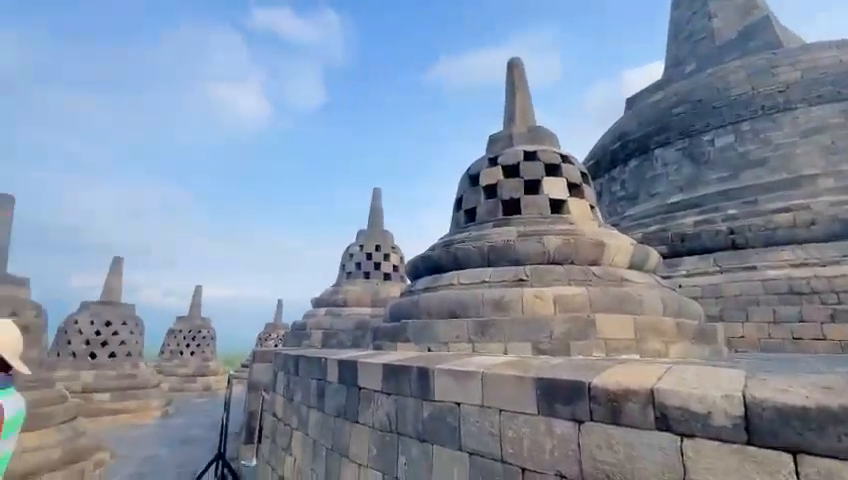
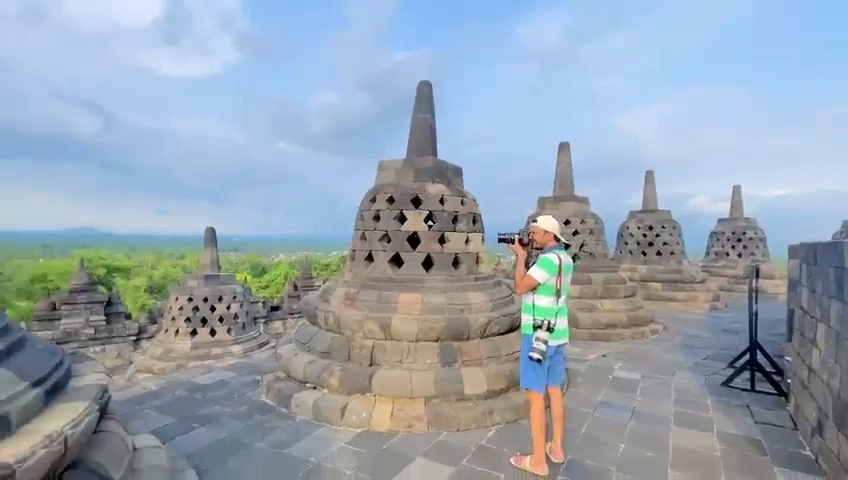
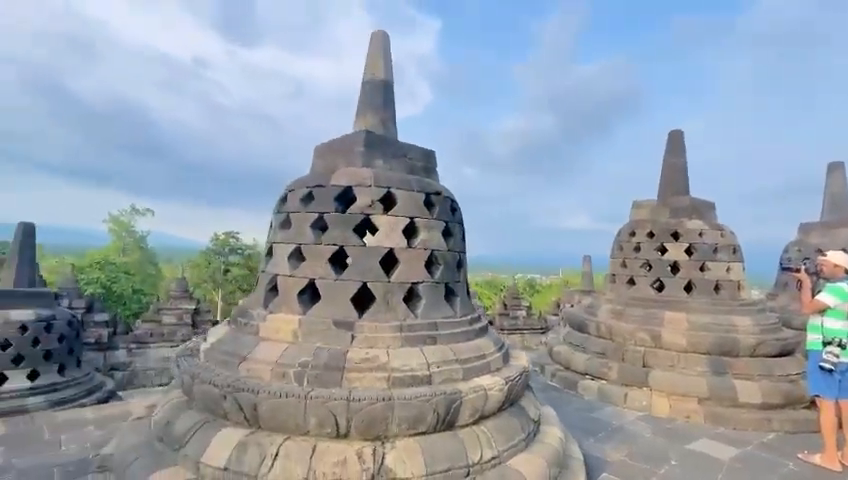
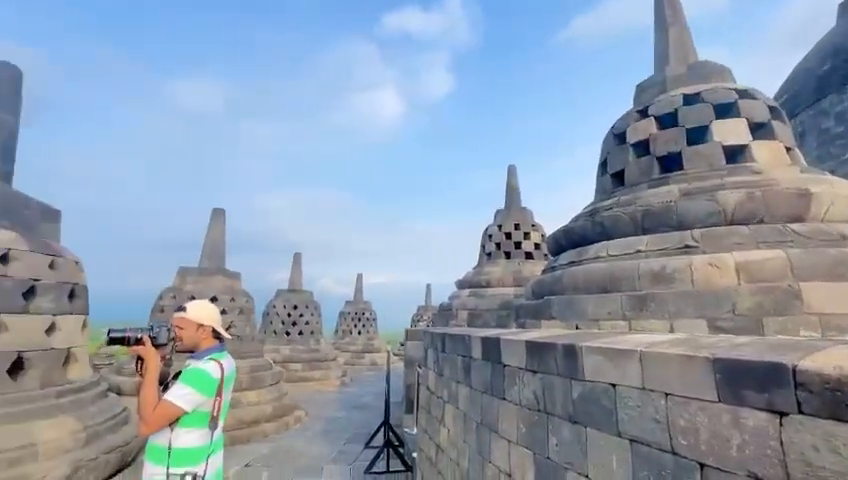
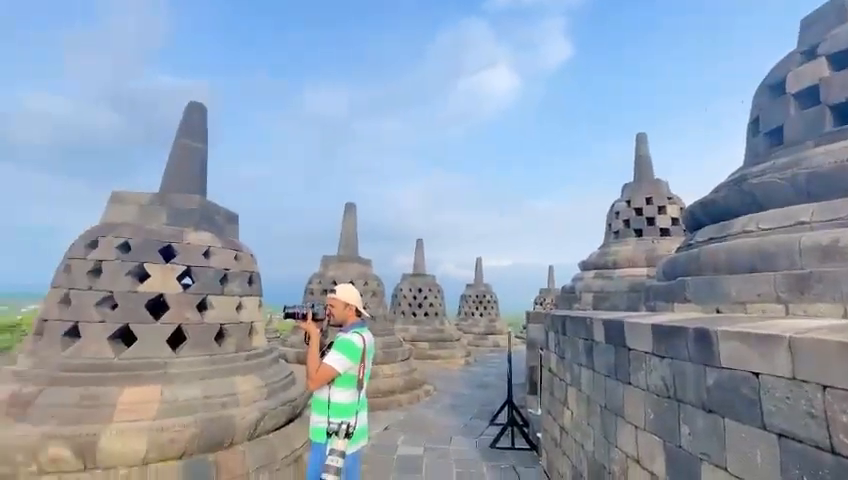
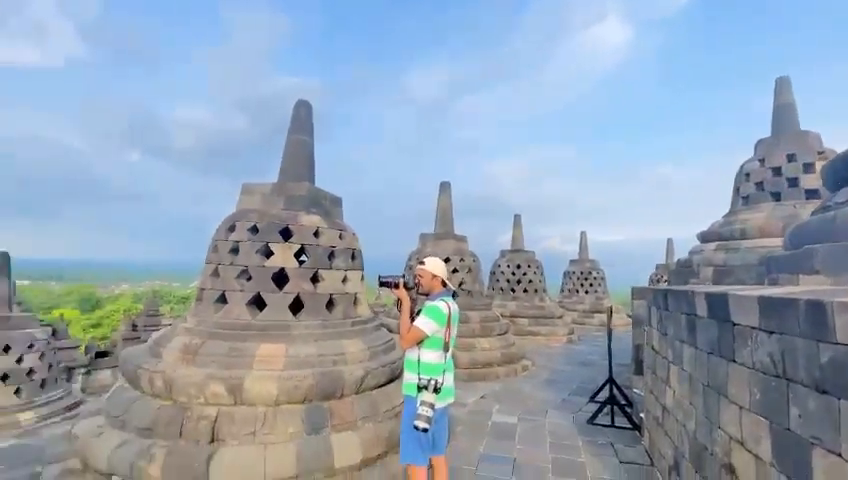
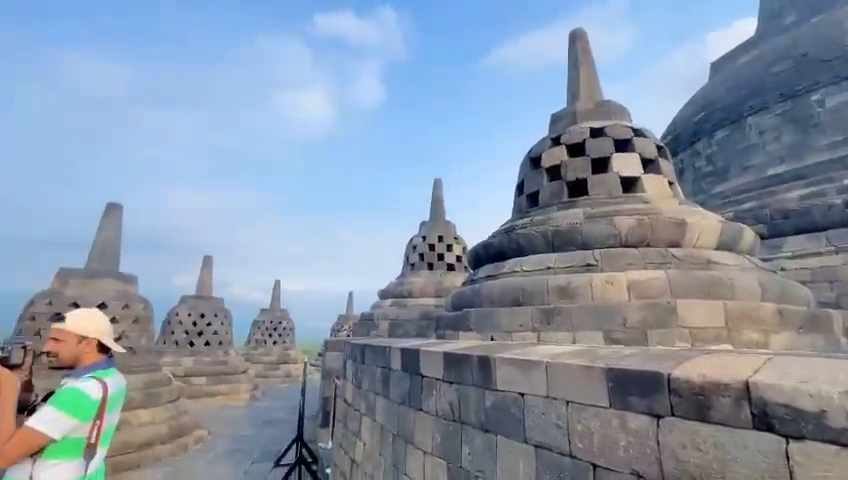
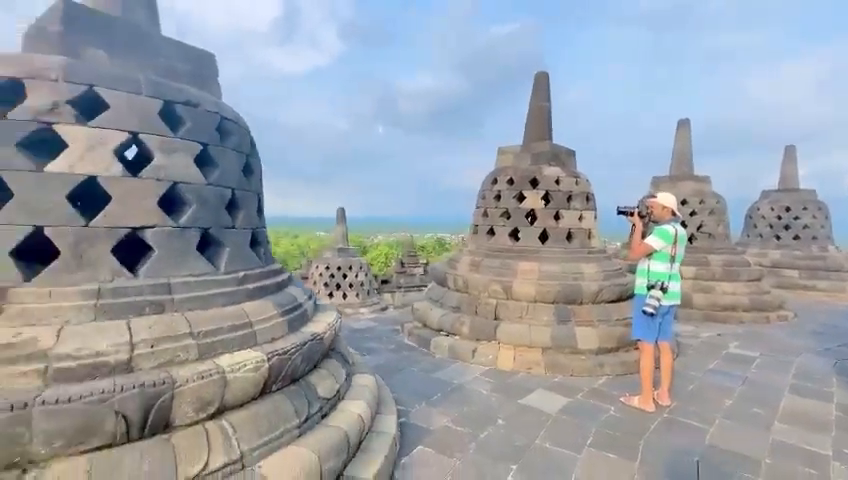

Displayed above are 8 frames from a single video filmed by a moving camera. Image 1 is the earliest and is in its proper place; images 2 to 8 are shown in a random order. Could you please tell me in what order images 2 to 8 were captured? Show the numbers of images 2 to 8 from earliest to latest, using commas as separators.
7, 4, 5, 6, 2, 8, 3
